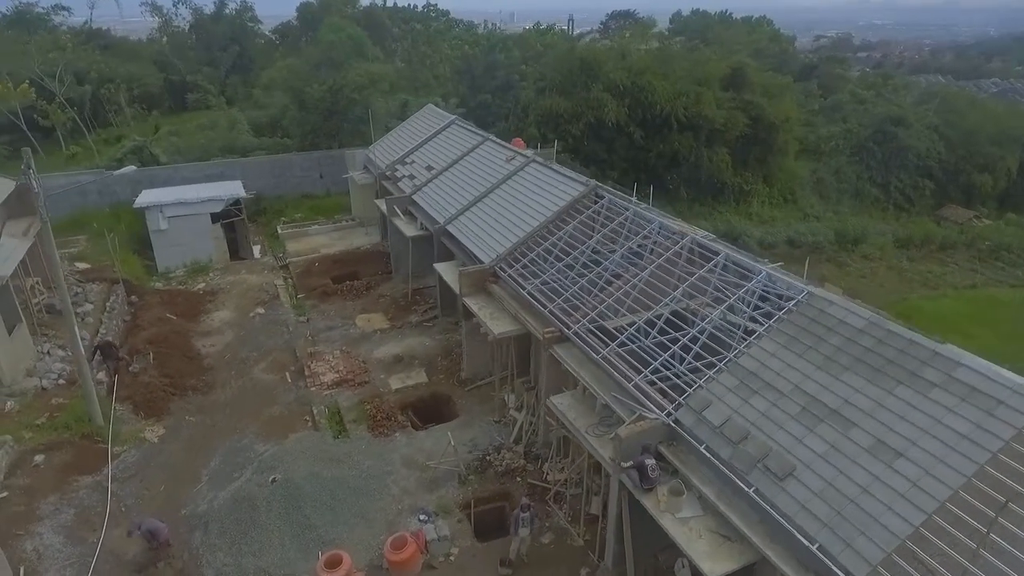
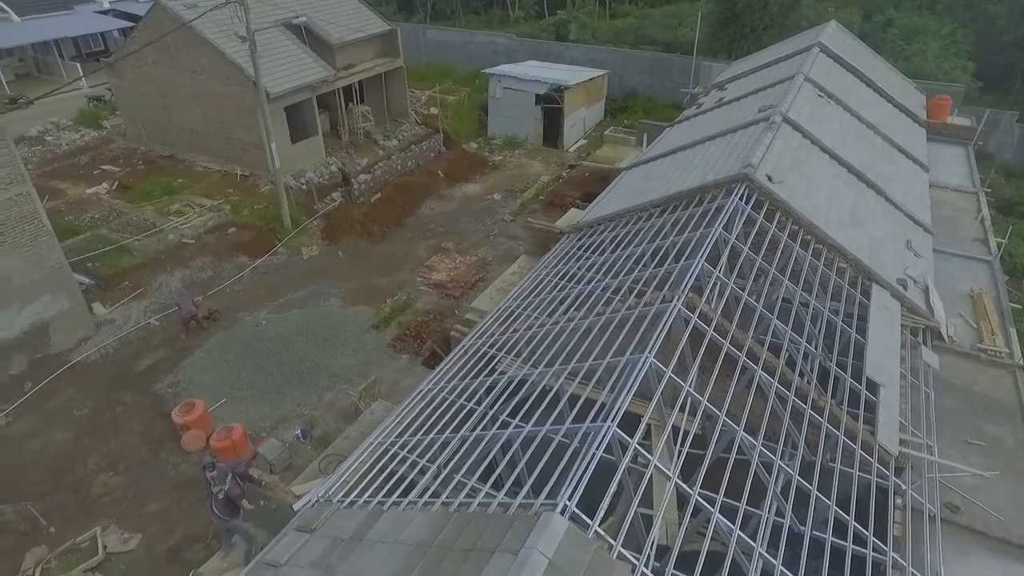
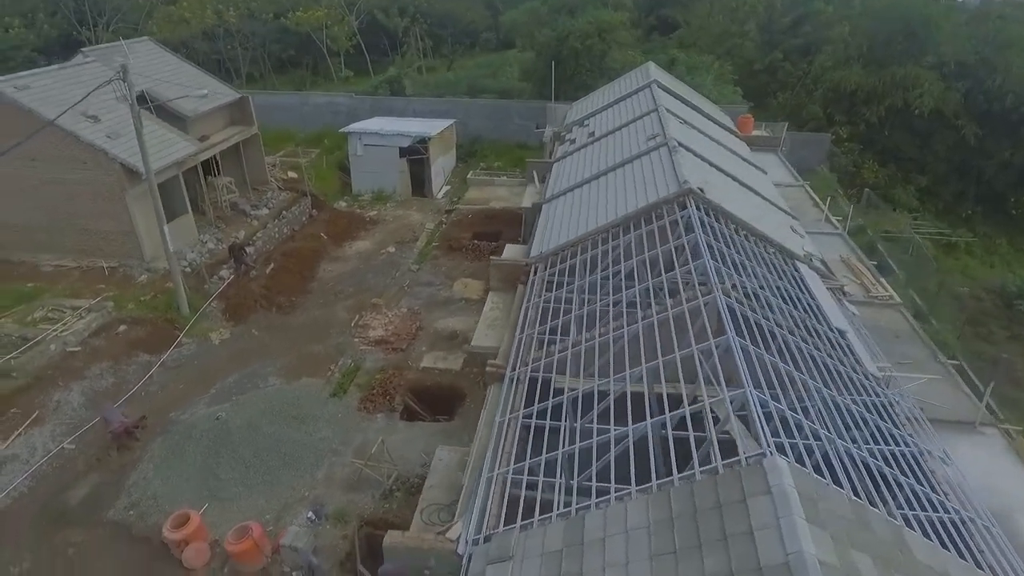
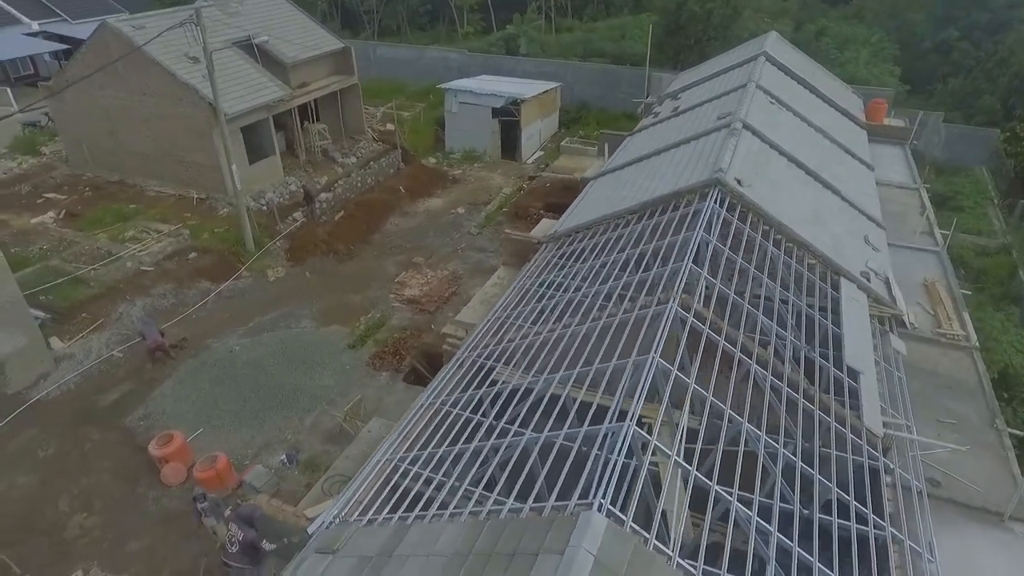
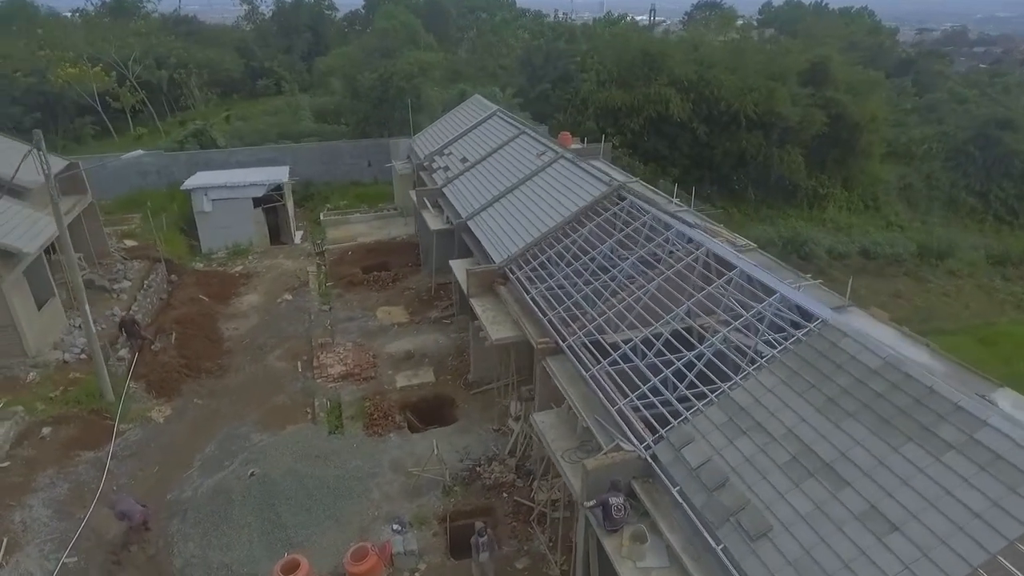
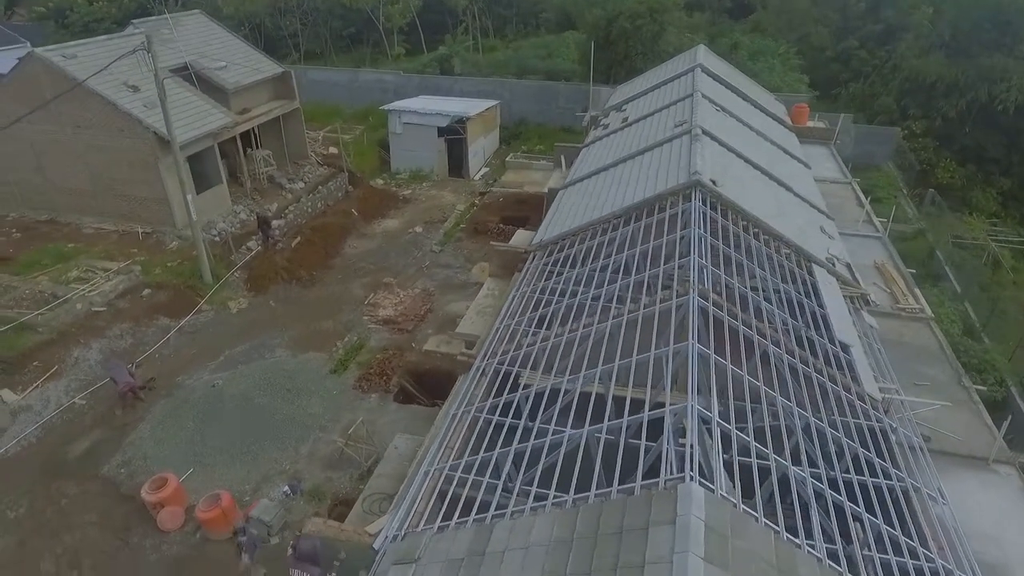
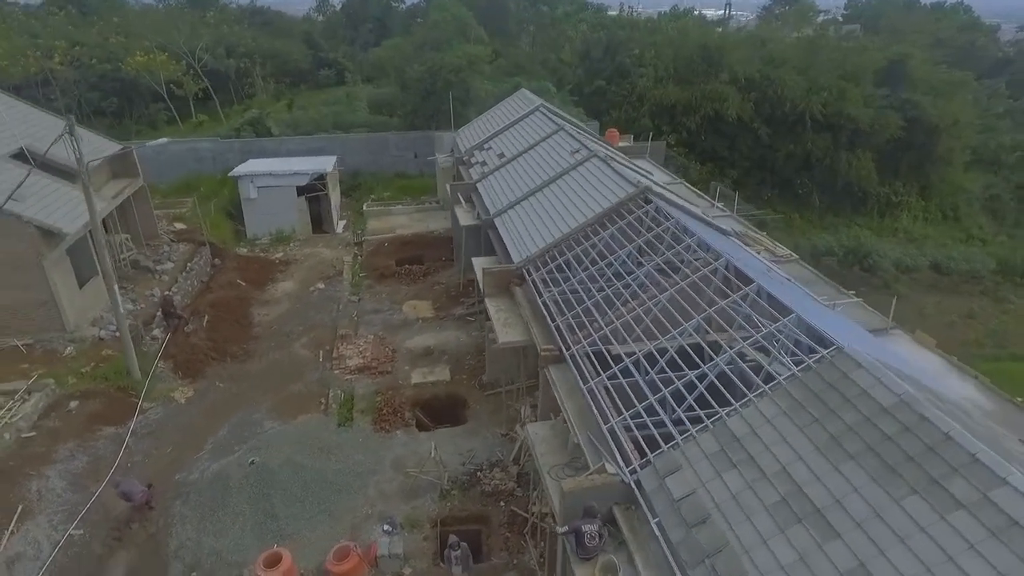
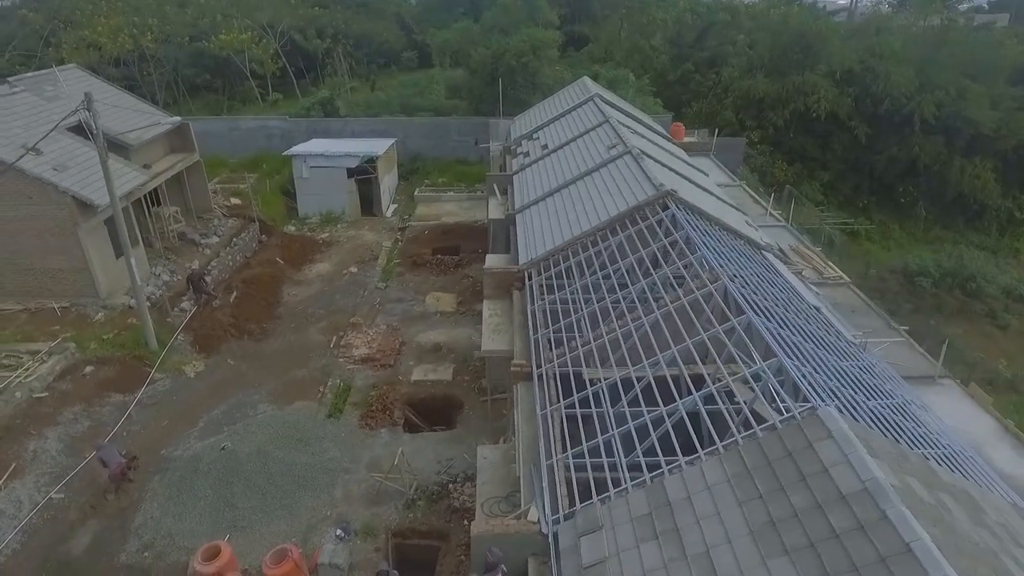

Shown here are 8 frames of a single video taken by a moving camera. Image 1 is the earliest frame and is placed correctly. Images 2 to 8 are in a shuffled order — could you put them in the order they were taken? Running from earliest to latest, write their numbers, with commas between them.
5, 7, 8, 3, 6, 4, 2
